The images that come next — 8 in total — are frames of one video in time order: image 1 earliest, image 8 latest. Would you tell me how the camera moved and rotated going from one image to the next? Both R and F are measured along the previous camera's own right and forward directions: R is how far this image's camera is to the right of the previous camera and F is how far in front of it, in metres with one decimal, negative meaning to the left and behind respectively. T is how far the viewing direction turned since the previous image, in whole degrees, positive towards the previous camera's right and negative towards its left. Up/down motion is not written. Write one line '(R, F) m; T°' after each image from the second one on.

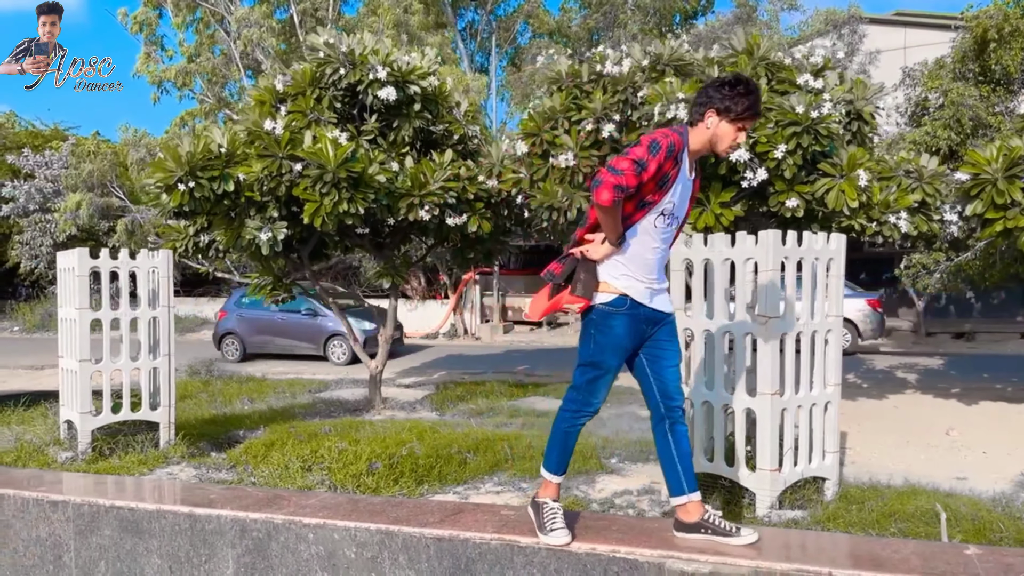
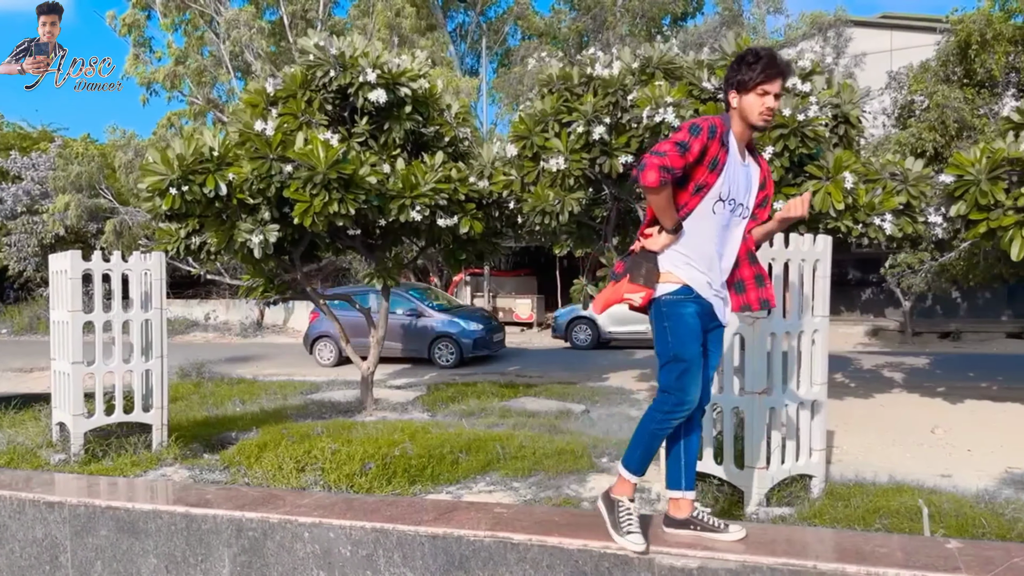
(0.0, -0.1) m; +1°
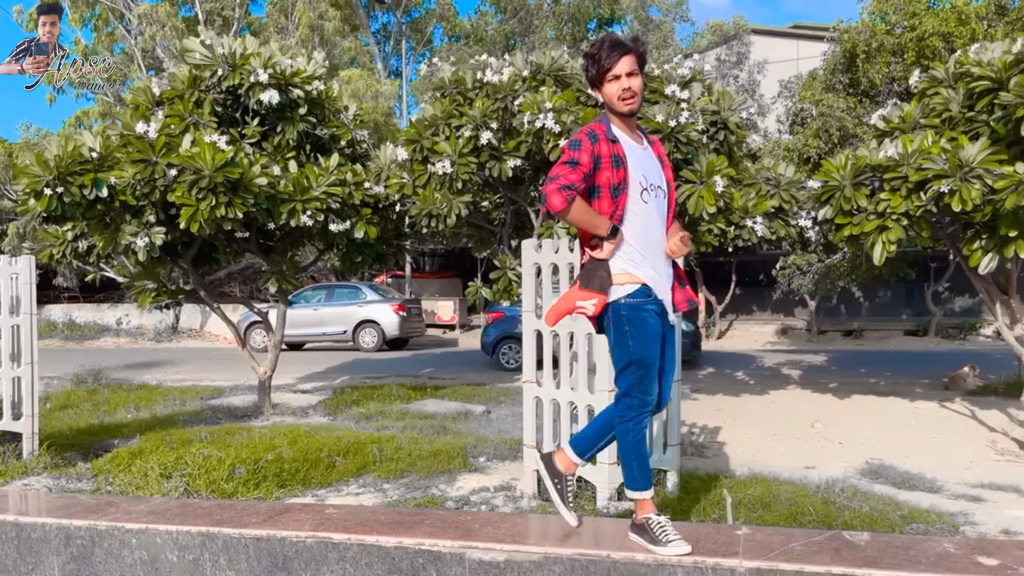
(+0.4, -0.1) m; +4°
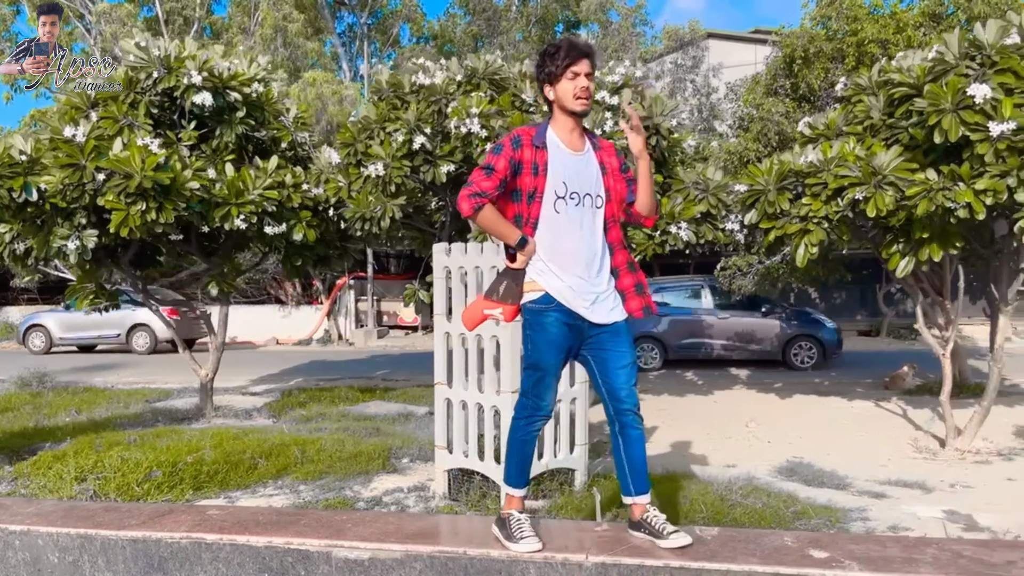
(+0.4, -0.1) m; +2°
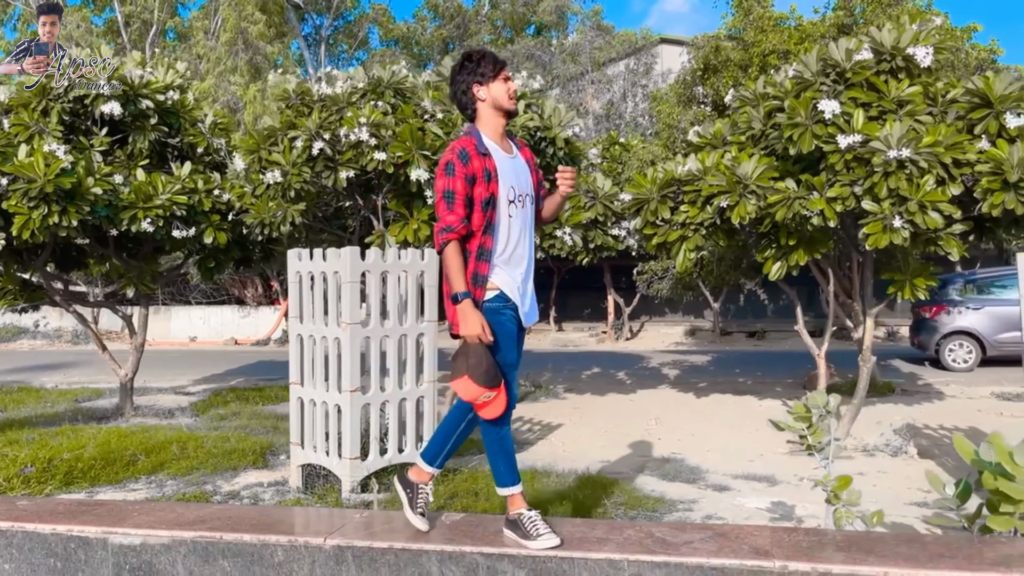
(+0.9, -0.3) m; +1°
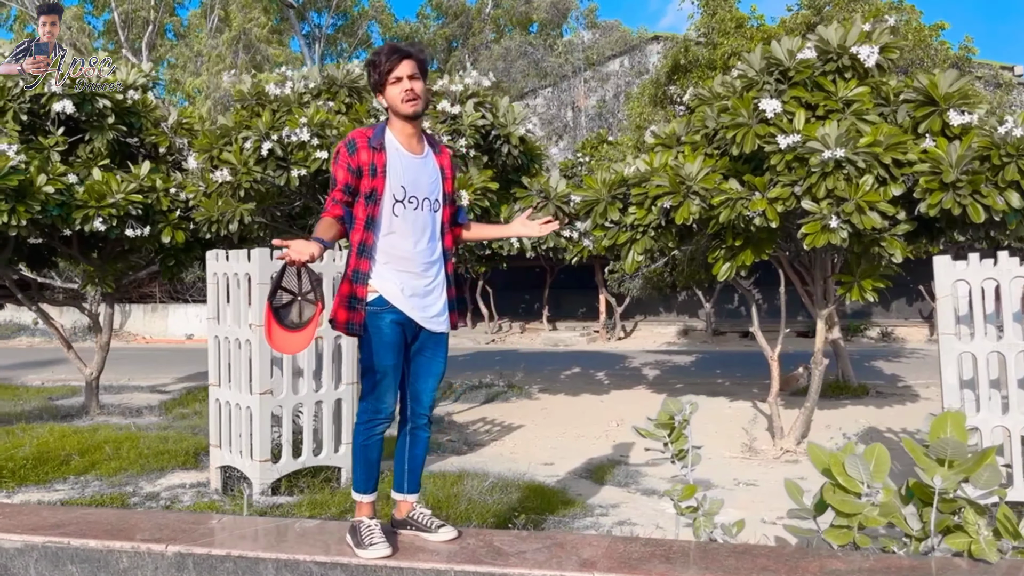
(+0.6, +0.1) m; -1°
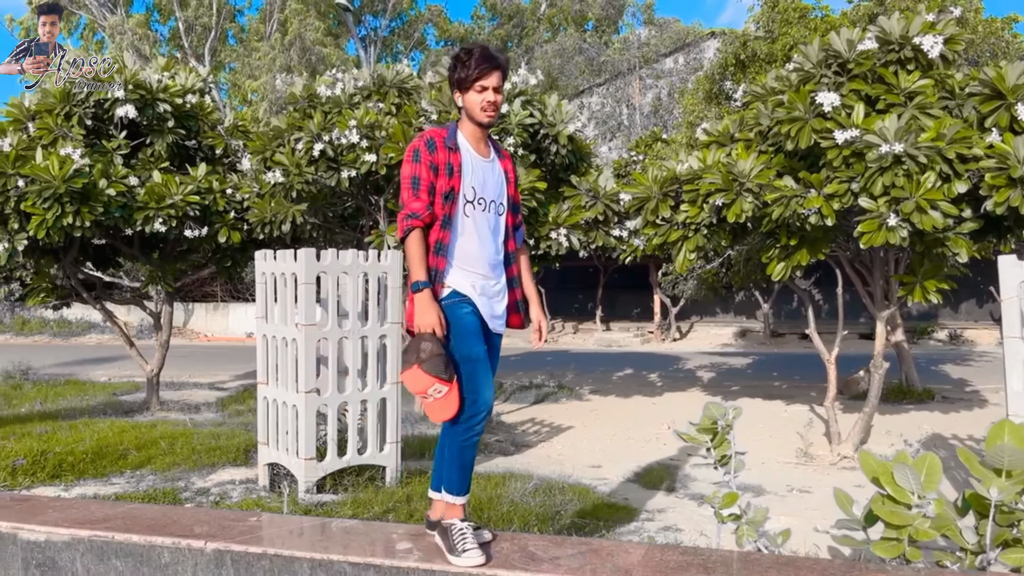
(+0.1, +0.1) m; -4°
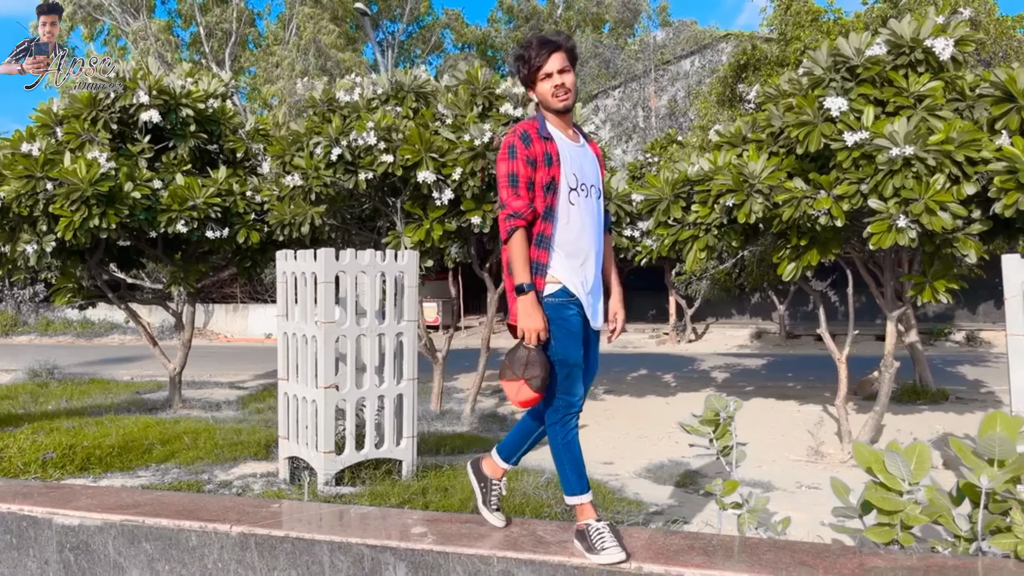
(0.0, -0.1) m; -1°
